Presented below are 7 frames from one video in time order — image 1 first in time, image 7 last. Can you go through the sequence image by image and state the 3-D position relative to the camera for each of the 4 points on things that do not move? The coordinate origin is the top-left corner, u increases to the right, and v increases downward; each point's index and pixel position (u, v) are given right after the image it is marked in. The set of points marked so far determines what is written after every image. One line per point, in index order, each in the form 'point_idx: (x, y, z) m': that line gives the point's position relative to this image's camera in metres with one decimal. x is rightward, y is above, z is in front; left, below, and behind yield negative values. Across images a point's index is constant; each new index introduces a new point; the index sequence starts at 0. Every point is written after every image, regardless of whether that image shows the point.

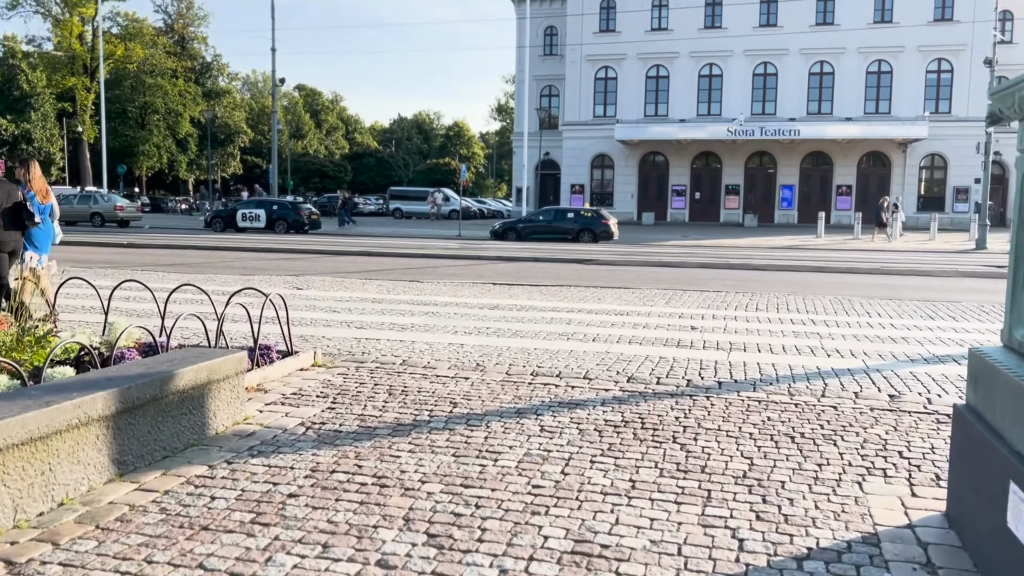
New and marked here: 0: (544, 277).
0: (+0.5, +0.2, +14.0) m
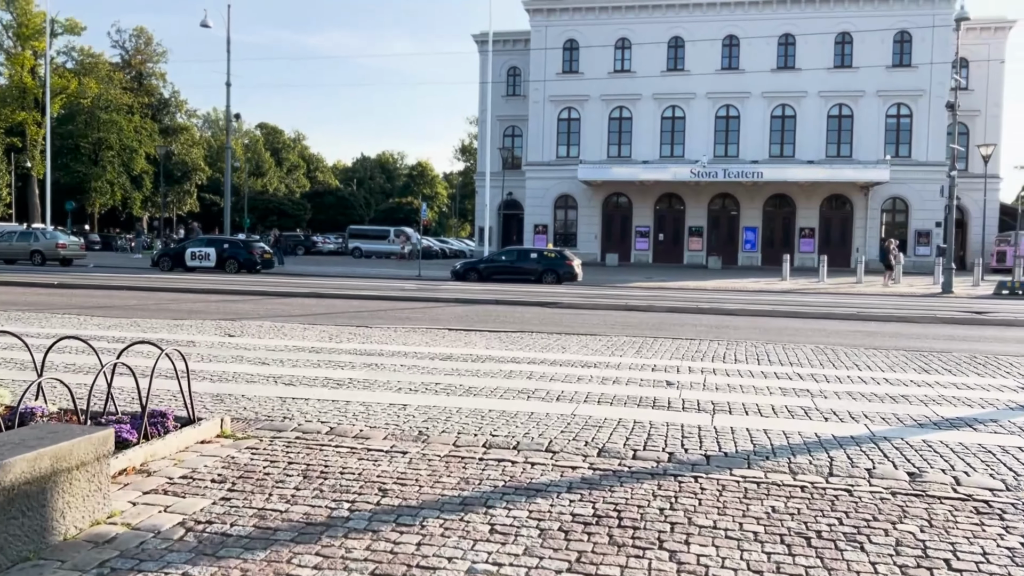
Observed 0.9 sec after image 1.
0: (-0.2, -0.5, +13.0) m
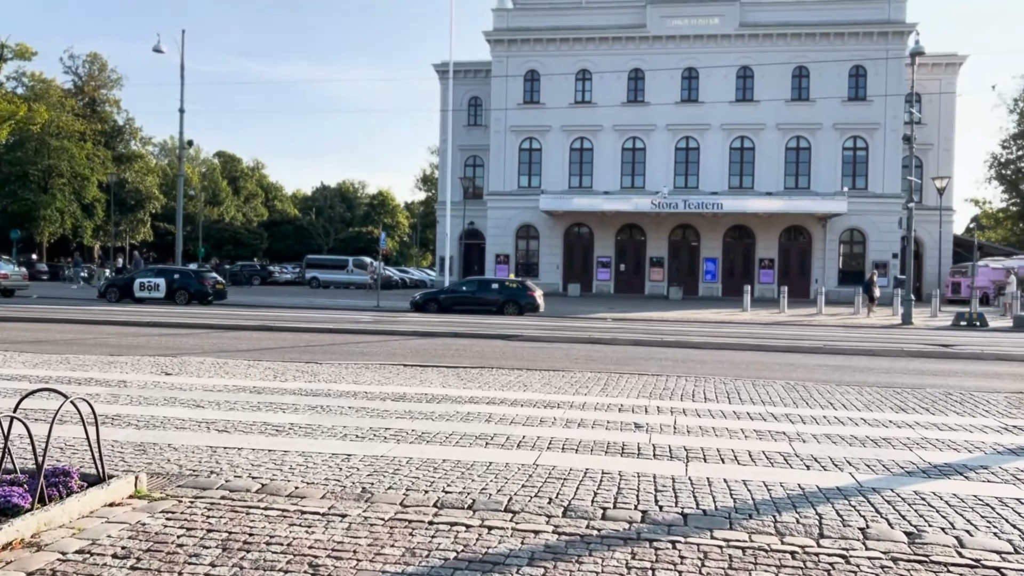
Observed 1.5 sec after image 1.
0: (-0.8, -1.0, +12.5) m
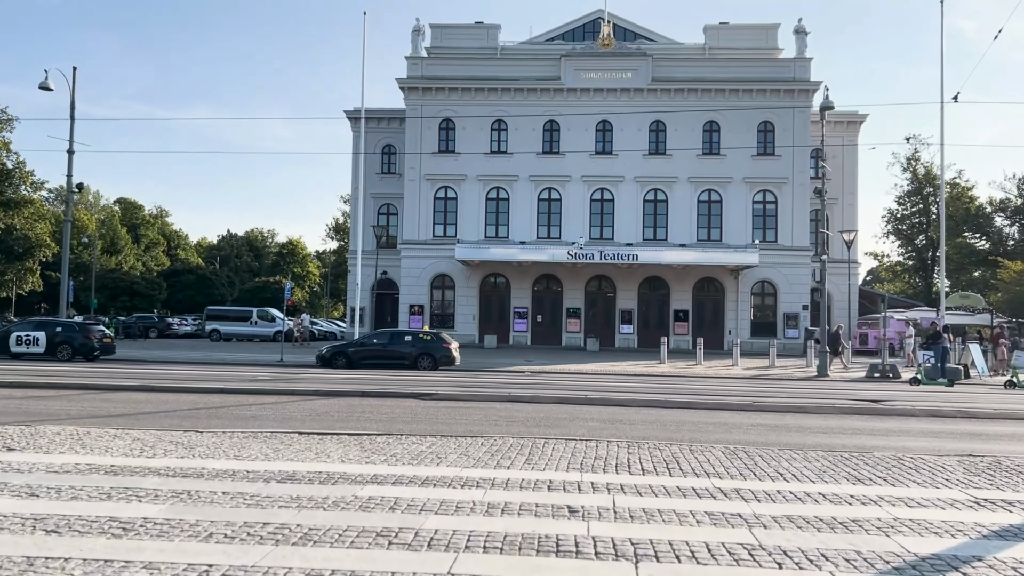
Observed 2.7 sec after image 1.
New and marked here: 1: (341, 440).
0: (-1.9, -1.8, +11.2) m
1: (-1.8, -1.6, +9.1) m
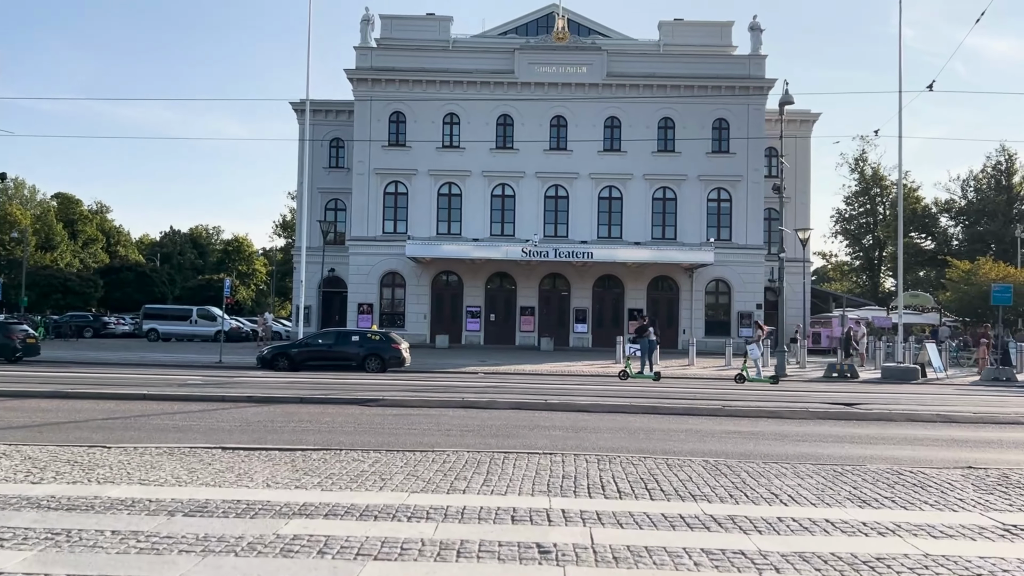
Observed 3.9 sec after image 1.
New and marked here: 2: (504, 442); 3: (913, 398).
0: (-2.5, -1.7, +10.0) m
1: (-2.3, -1.6, +8.0) m
2: (-0.1, -1.7, +9.7) m
3: (+7.4, -2.0, +15.6) m
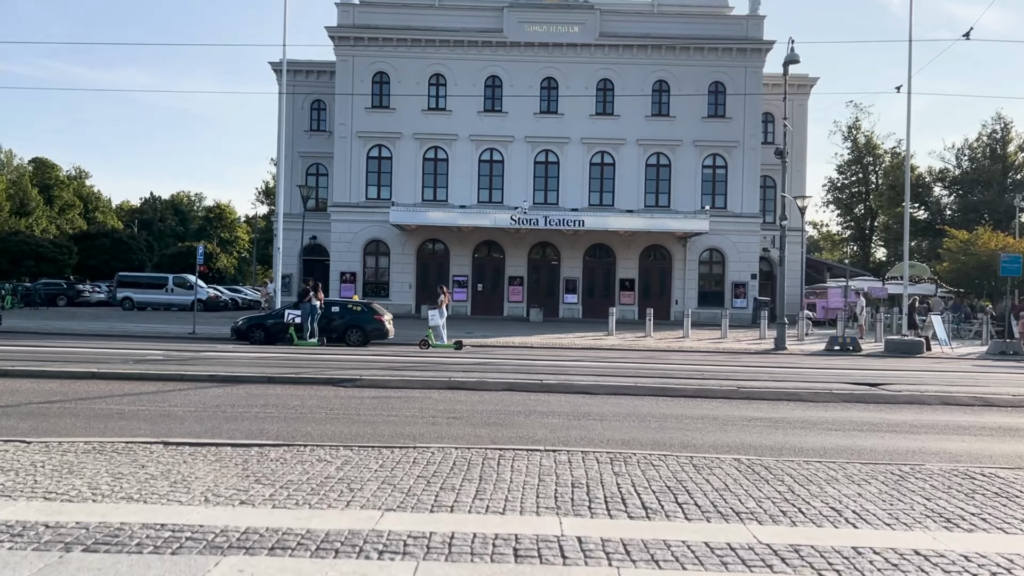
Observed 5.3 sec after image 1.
0: (-2.5, -1.4, +8.7) m
1: (-2.3, -1.3, +6.7) m
2: (-0.1, -1.4, +8.4) m
3: (+7.2, -1.5, +14.5) m
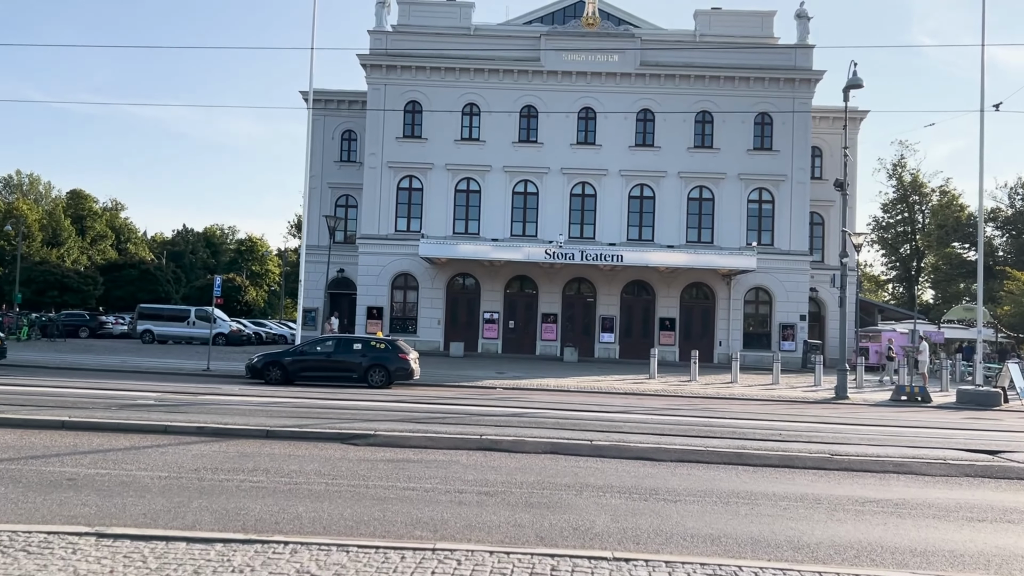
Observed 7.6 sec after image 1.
0: (-2.1, -1.7, +6.8) m
1: (-2.0, -1.5, +4.8) m
2: (+0.2, -1.7, +6.4) m
3: (+7.8, -2.2, +12.2) m
